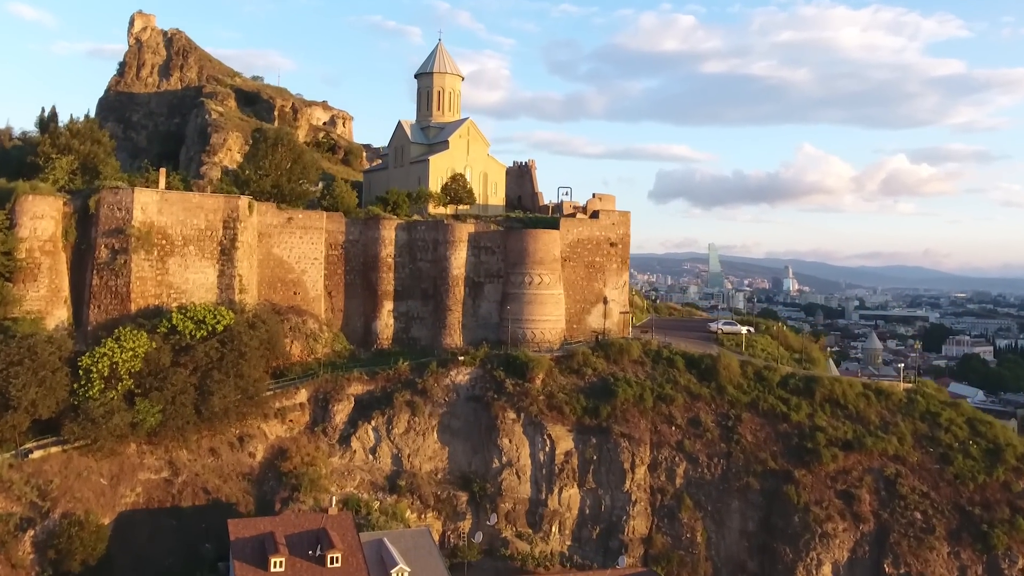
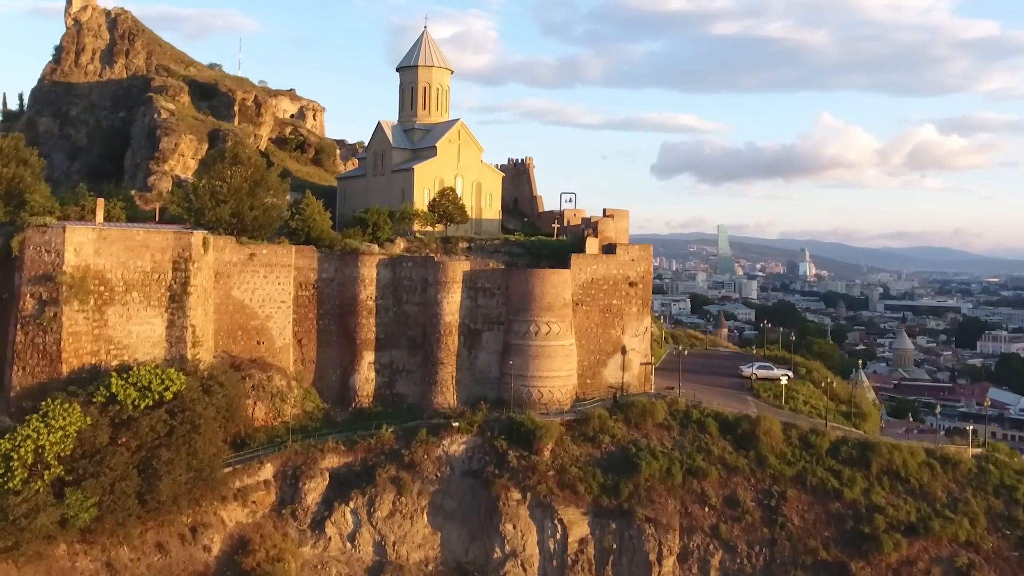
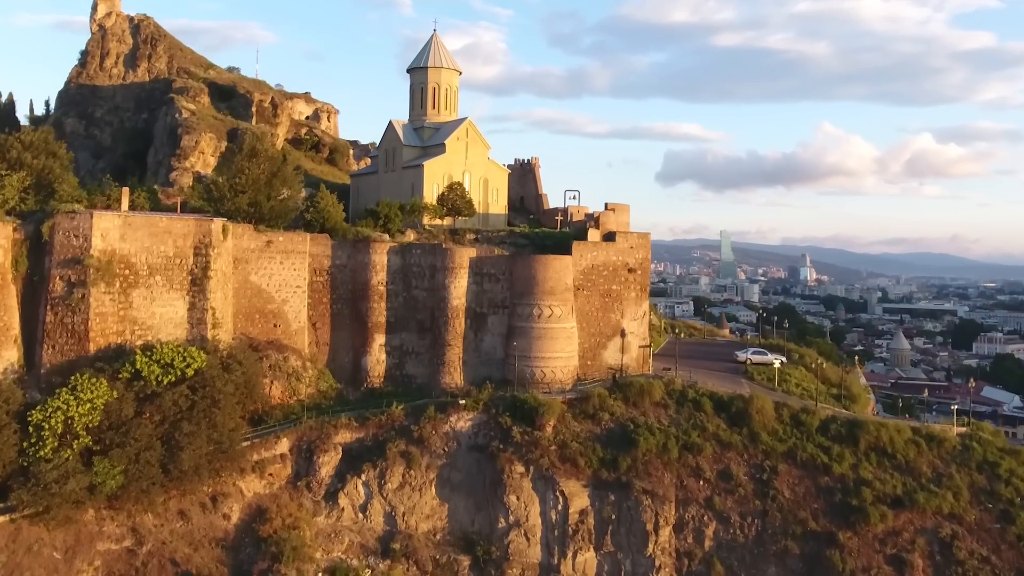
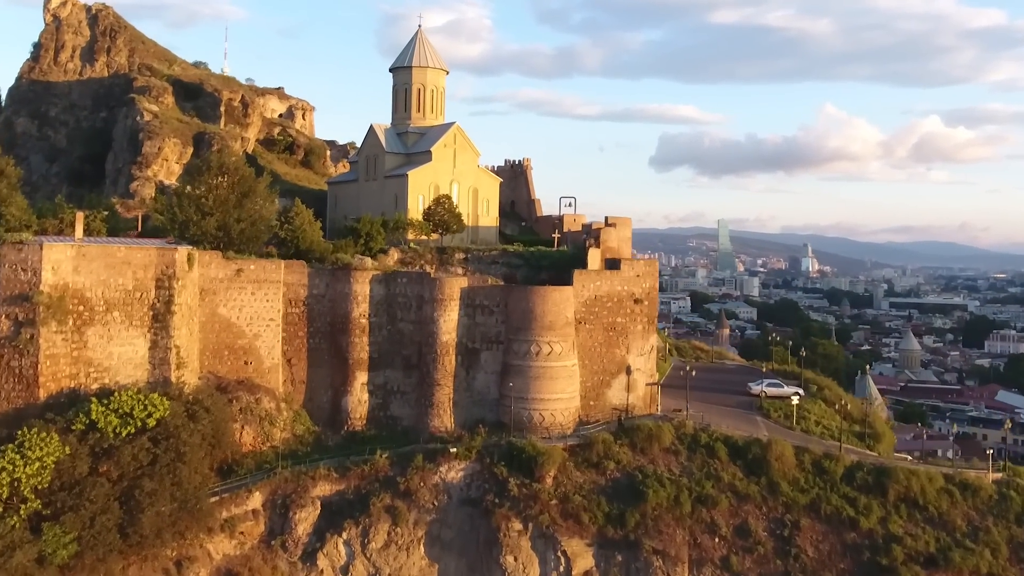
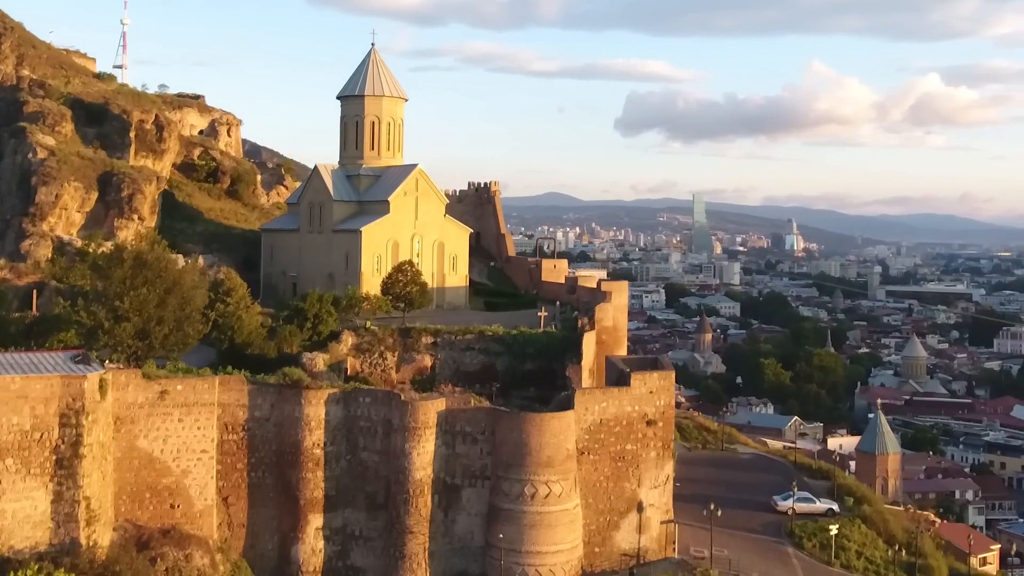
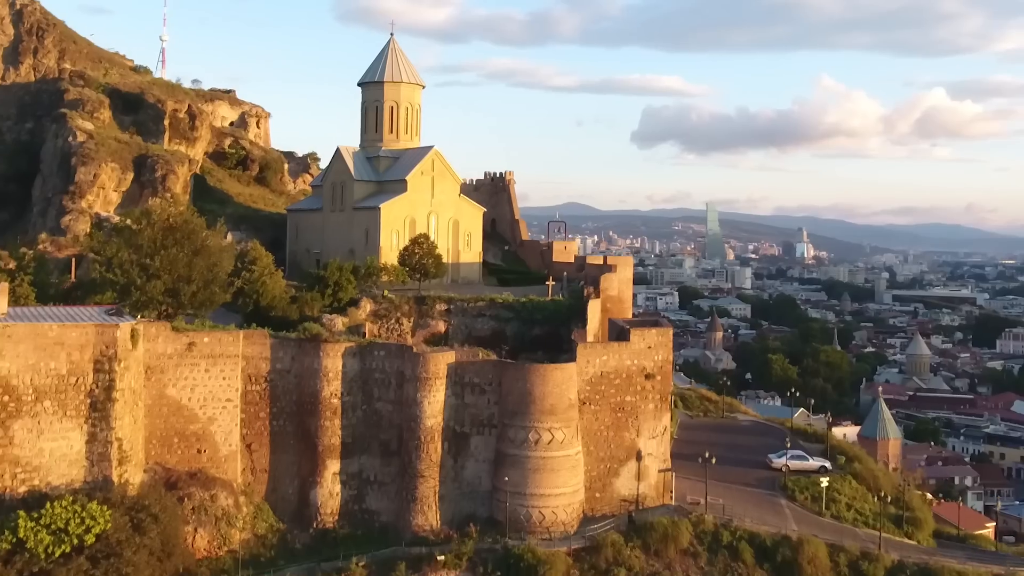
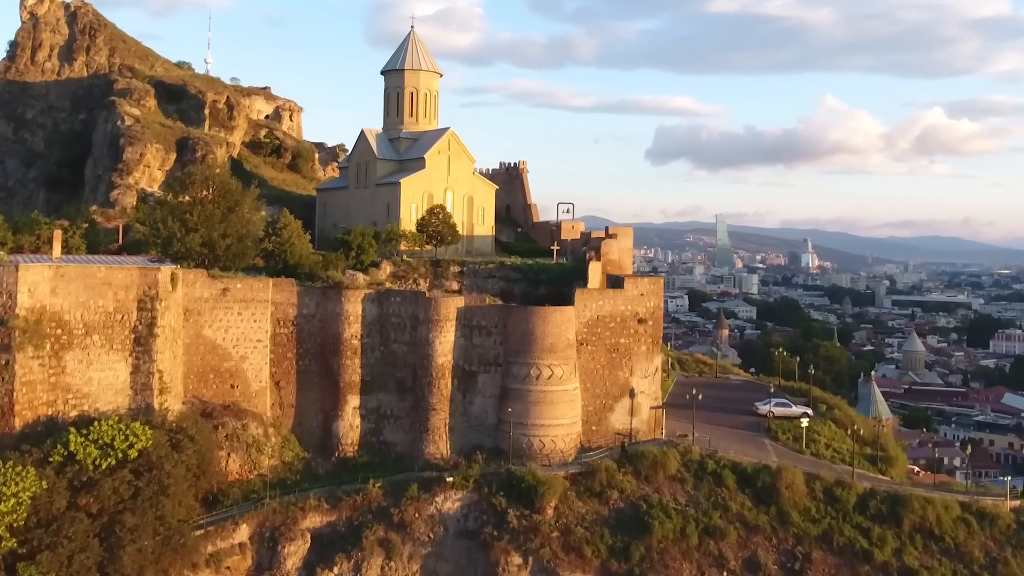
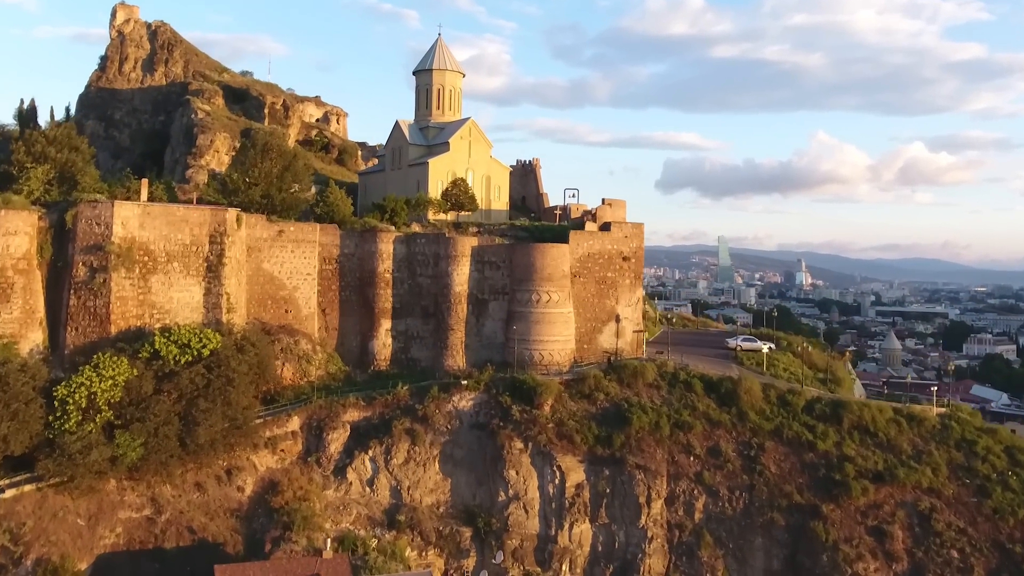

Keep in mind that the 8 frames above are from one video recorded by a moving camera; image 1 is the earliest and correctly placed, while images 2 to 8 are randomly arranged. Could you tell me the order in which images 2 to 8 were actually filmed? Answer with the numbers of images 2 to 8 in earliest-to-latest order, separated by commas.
8, 3, 2, 4, 7, 6, 5
